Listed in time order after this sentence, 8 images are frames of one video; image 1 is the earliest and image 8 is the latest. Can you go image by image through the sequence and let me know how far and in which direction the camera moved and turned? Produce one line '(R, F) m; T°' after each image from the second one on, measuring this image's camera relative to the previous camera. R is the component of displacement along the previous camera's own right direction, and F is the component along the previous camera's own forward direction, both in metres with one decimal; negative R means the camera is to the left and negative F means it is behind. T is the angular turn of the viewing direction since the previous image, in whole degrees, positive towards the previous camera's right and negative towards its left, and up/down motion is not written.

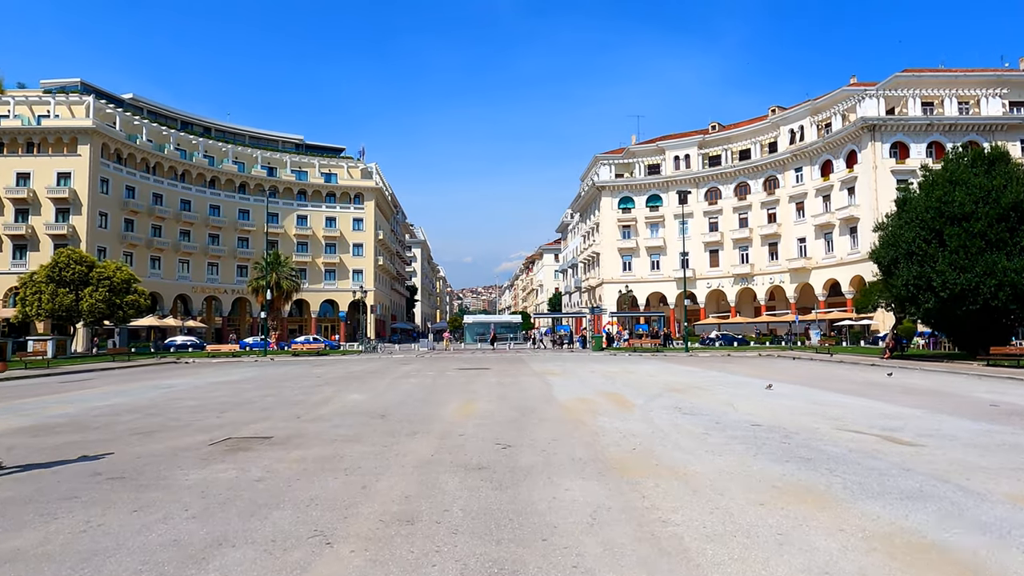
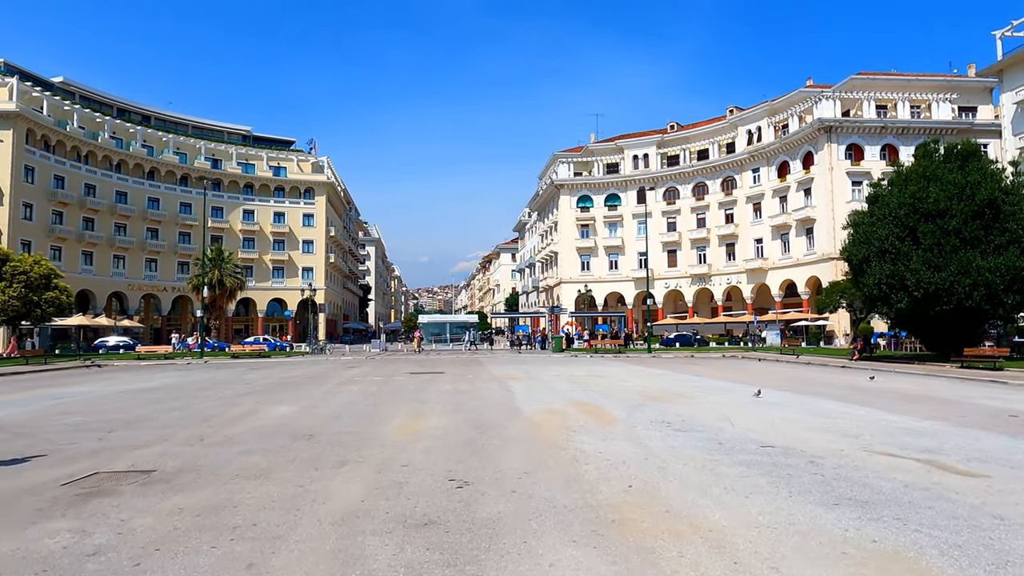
(0.0, +2.0) m; +4°
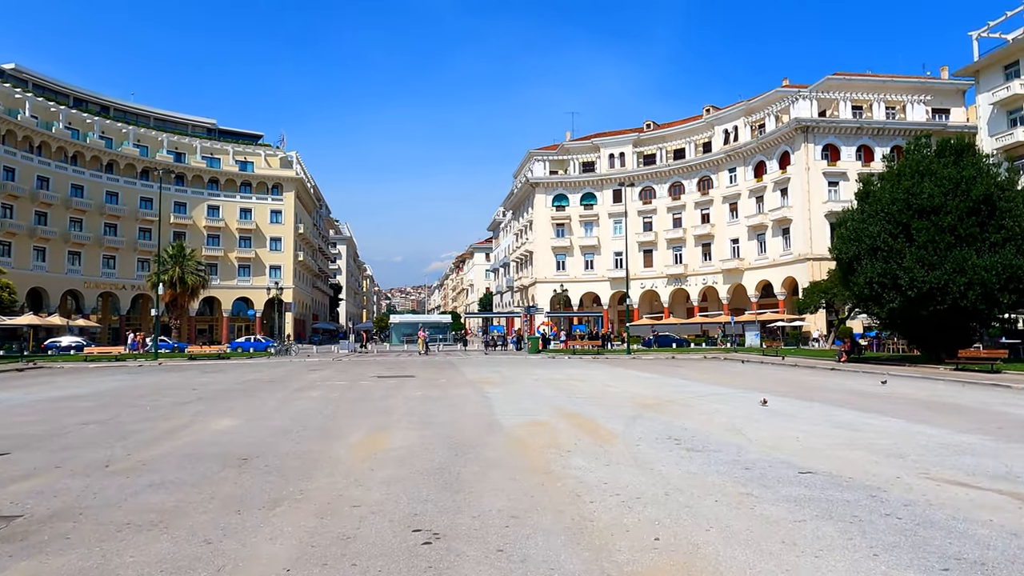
(-0.1, +1.6) m; +2°
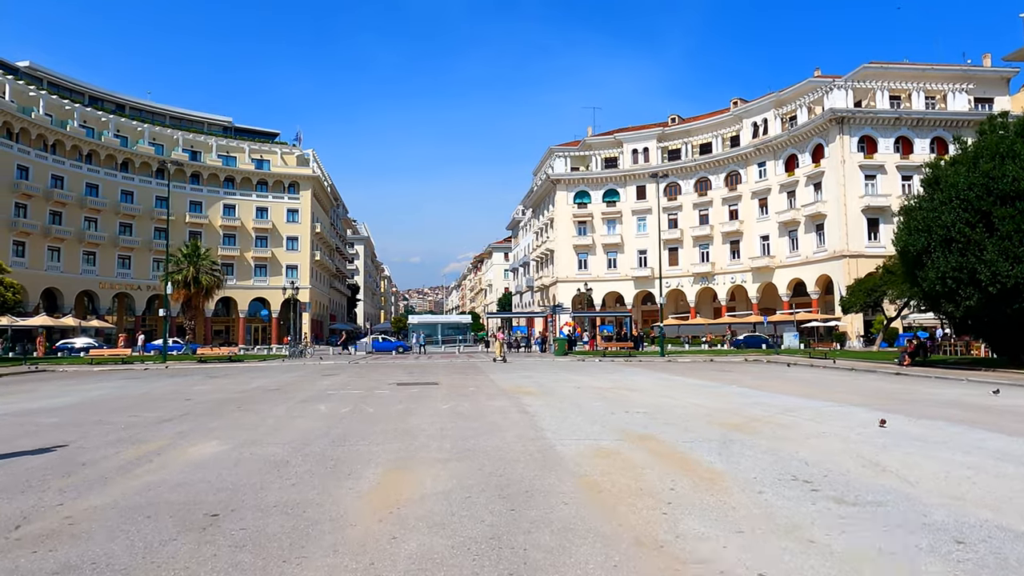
(-0.5, +2.3) m; -1°
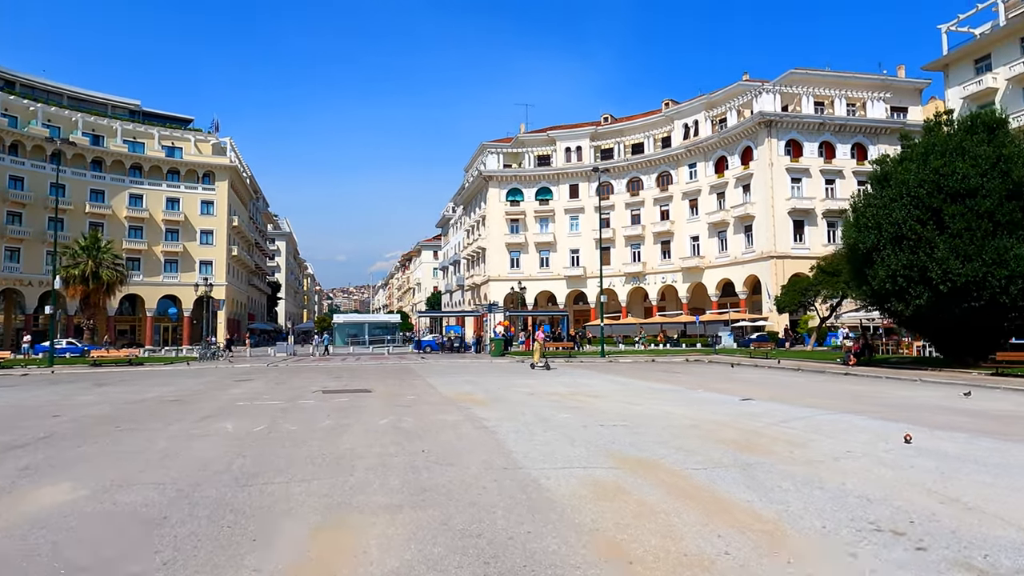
(-0.4, +2.0) m; +6°
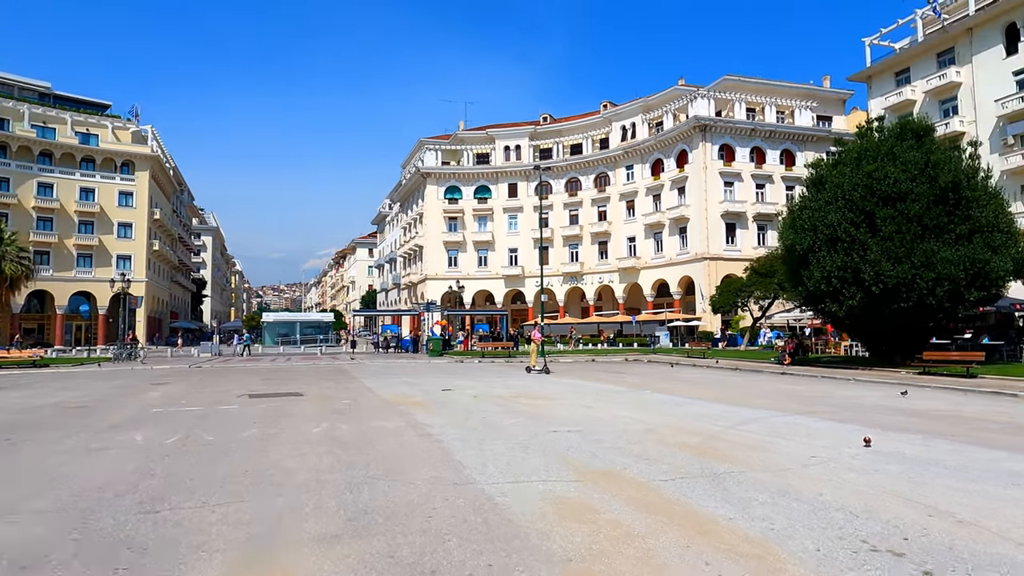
(-0.2, +0.7) m; +5°
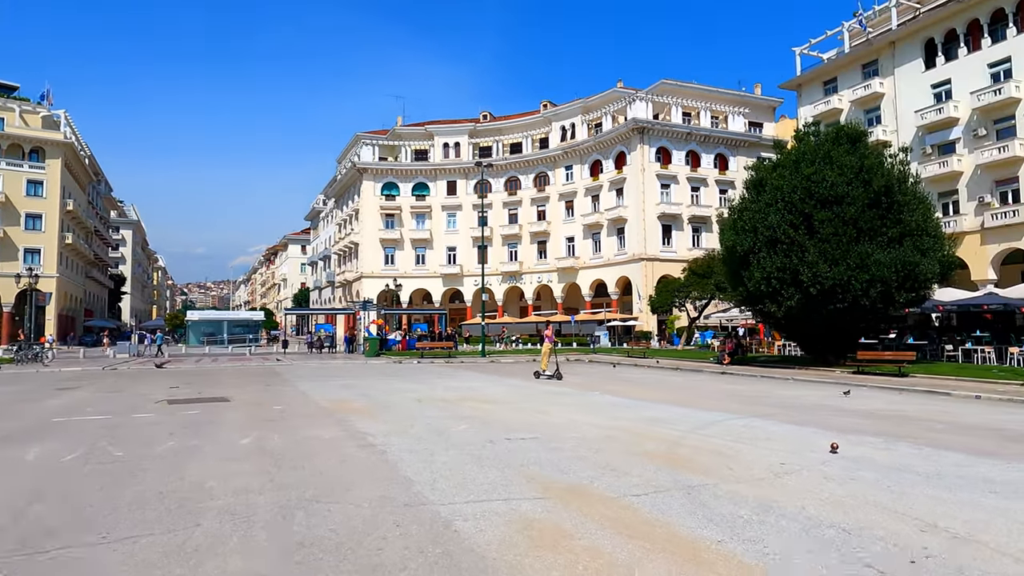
(-0.2, +0.7) m; +5°
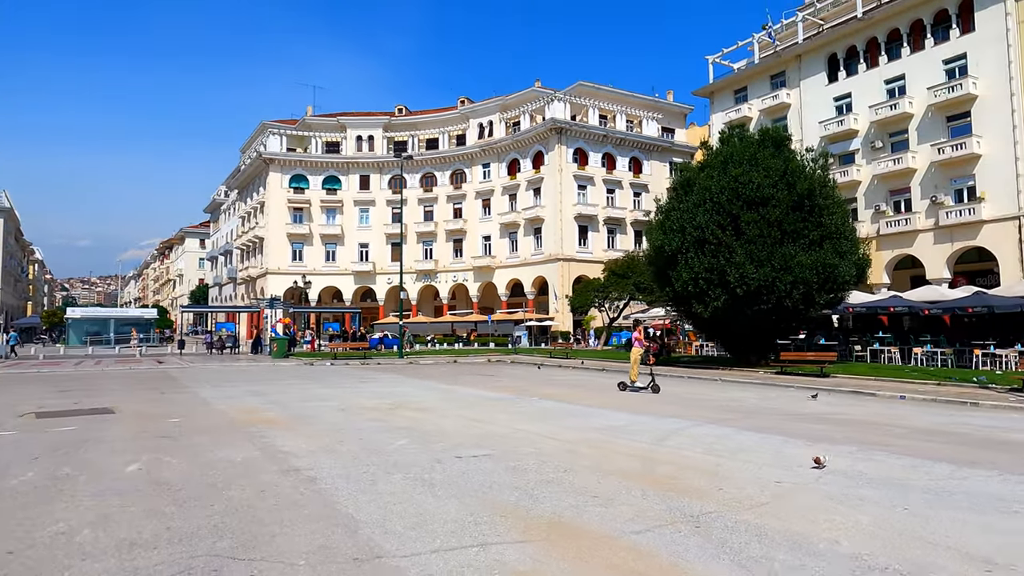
(-0.5, +1.2) m; +8°
